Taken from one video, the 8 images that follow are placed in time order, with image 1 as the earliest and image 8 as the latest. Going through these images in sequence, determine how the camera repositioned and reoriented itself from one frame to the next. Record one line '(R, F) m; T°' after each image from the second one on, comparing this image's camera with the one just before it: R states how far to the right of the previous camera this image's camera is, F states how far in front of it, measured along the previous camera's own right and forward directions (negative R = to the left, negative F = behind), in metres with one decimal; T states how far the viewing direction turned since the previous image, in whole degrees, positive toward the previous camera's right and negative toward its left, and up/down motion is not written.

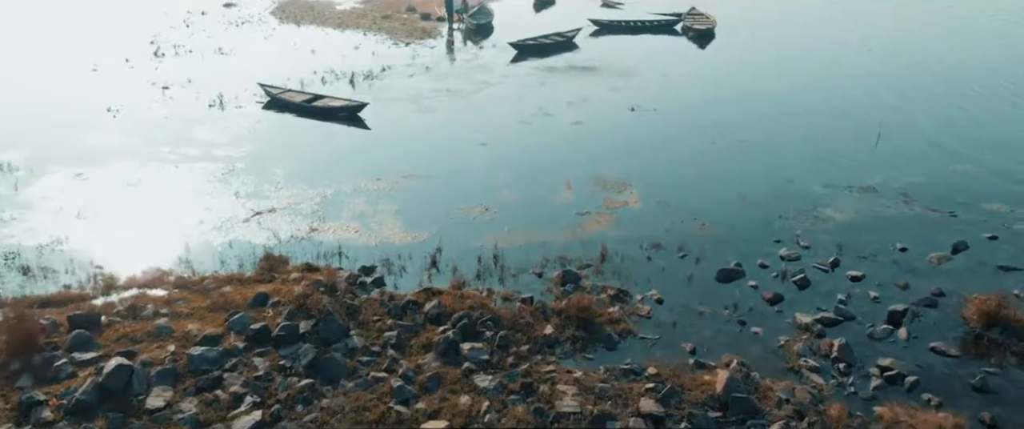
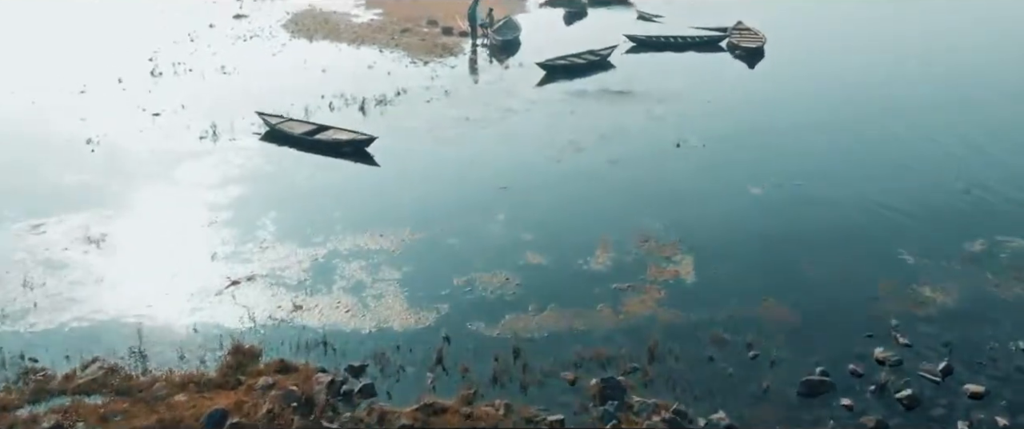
(0.0, +3.2) m; -2°
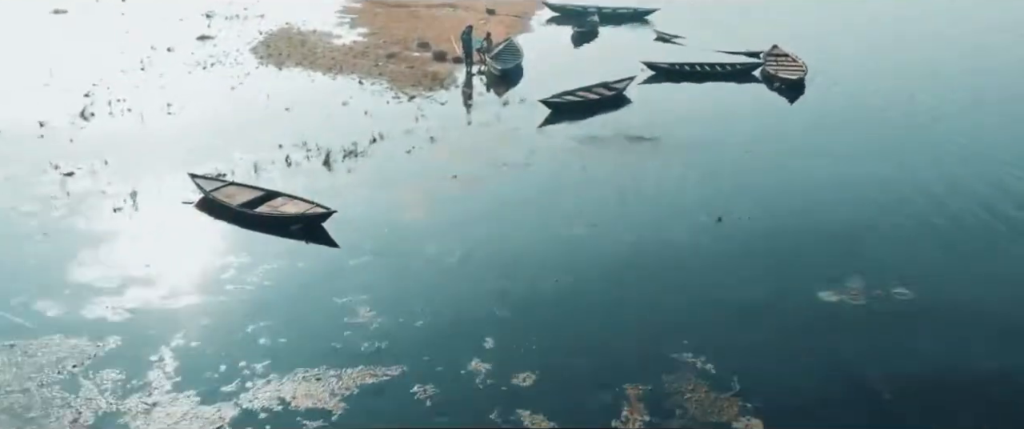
(+0.3, +5.1) m; -1°
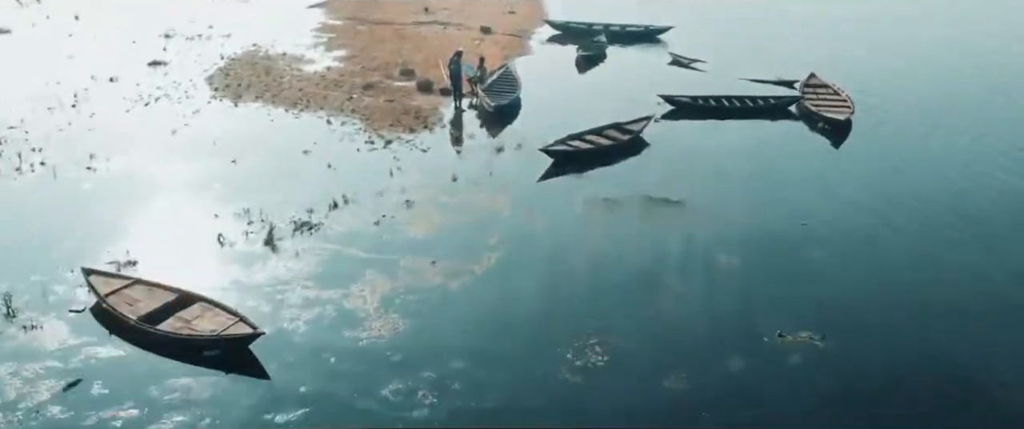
(+0.2, +4.7) m; 0°
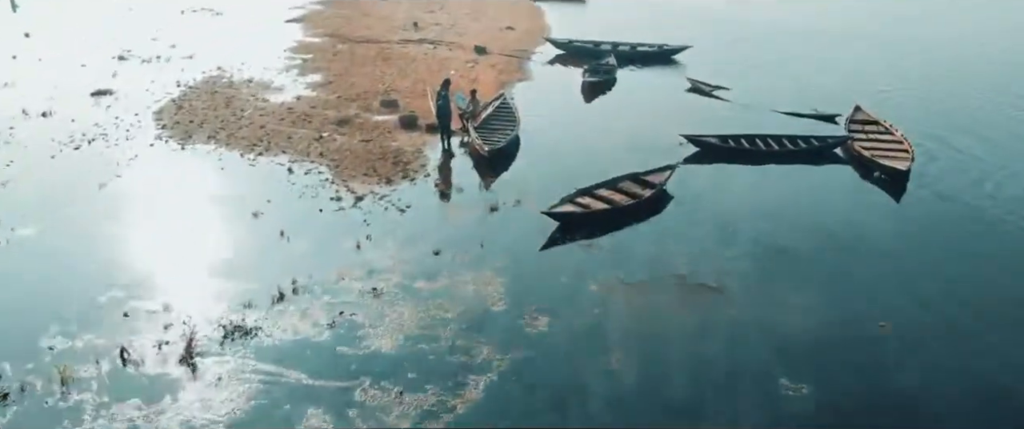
(+0.1, +4.2) m; 0°
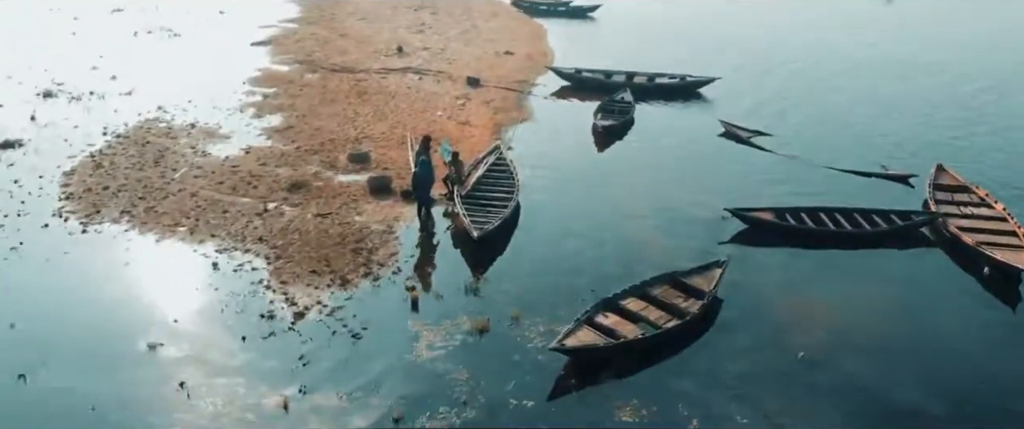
(+0.1, +5.3) m; 0°
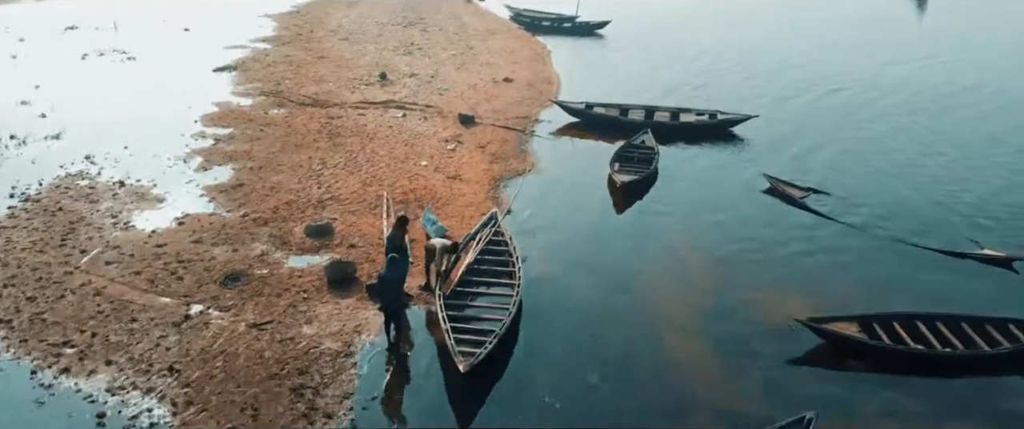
(+0.1, +4.7) m; 0°
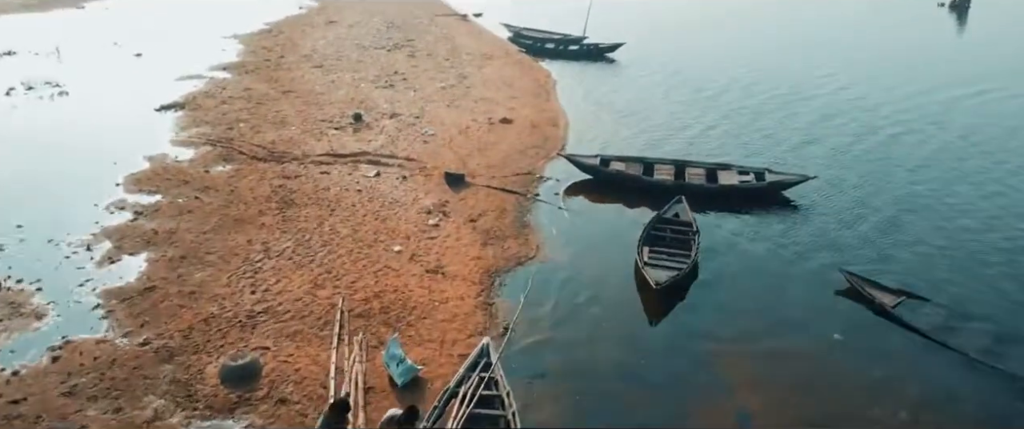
(+0.1, +5.1) m; 0°
